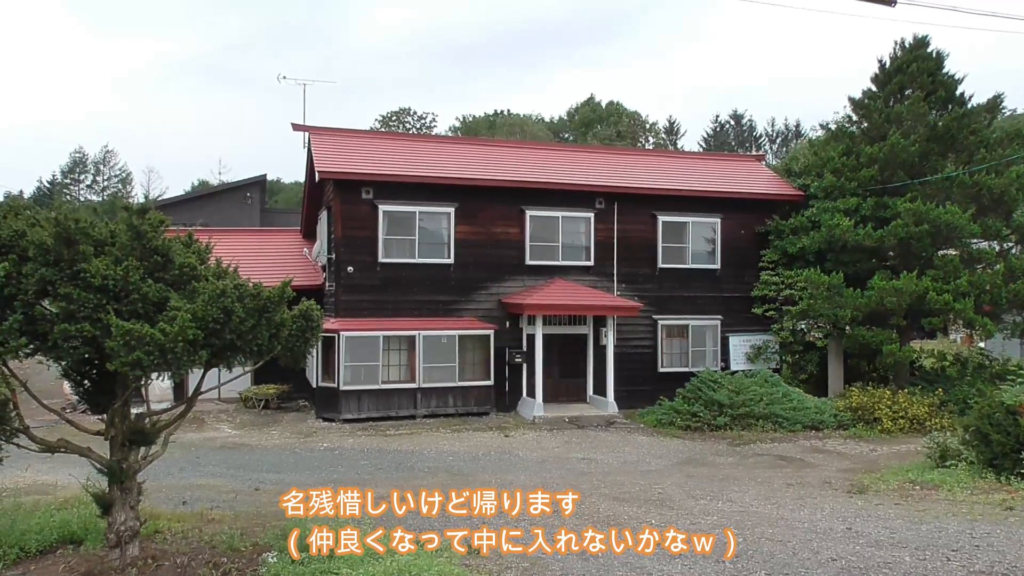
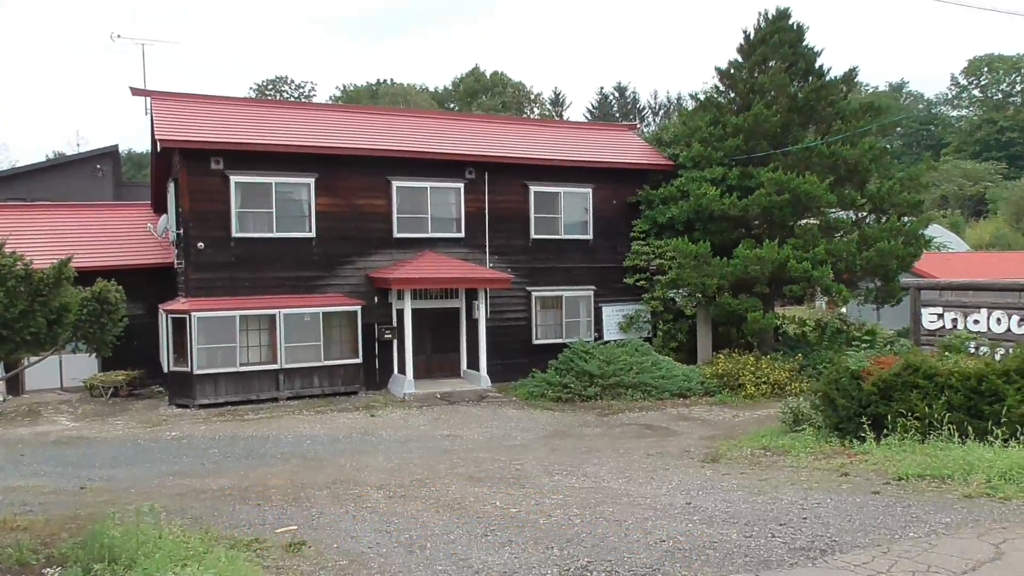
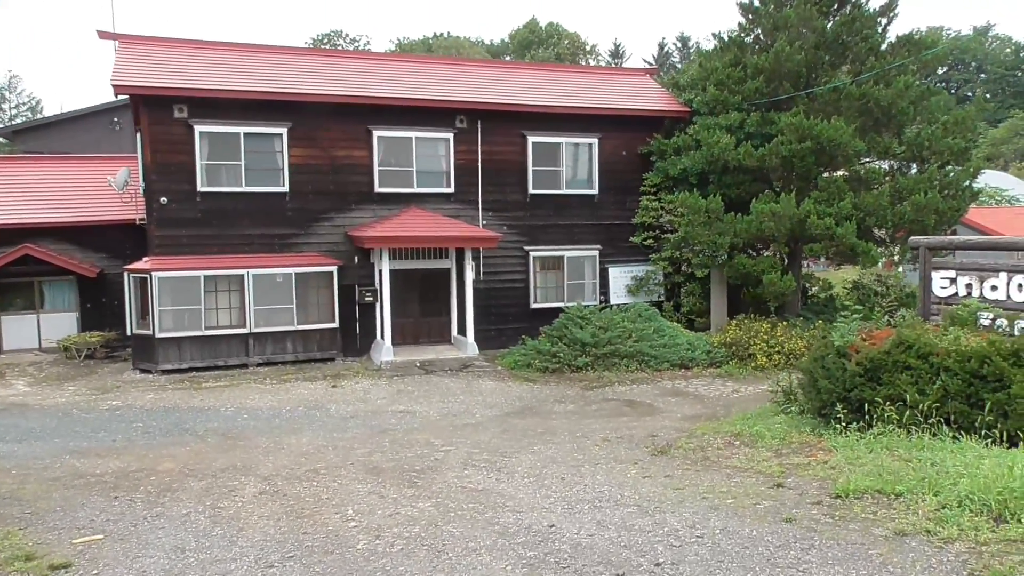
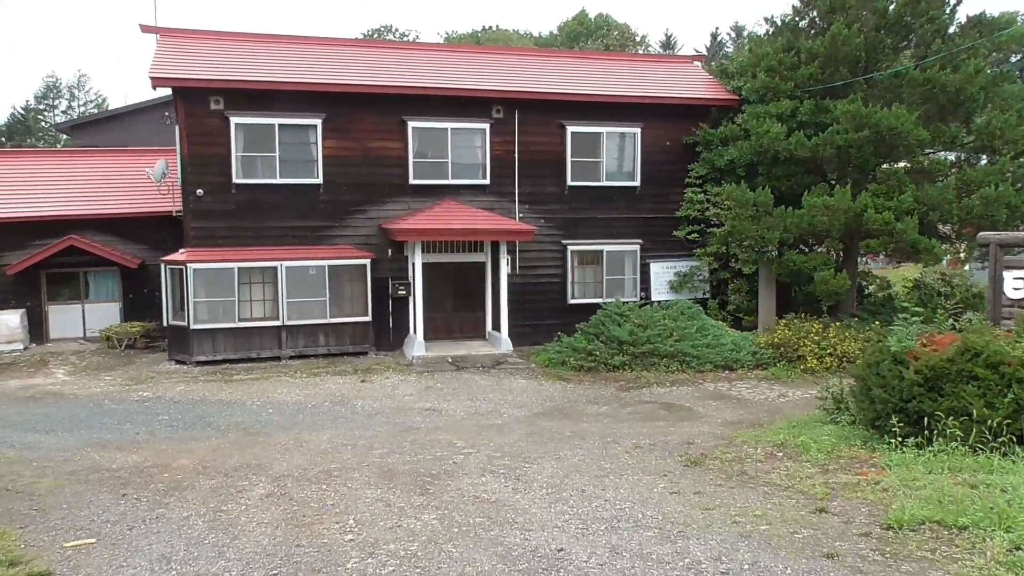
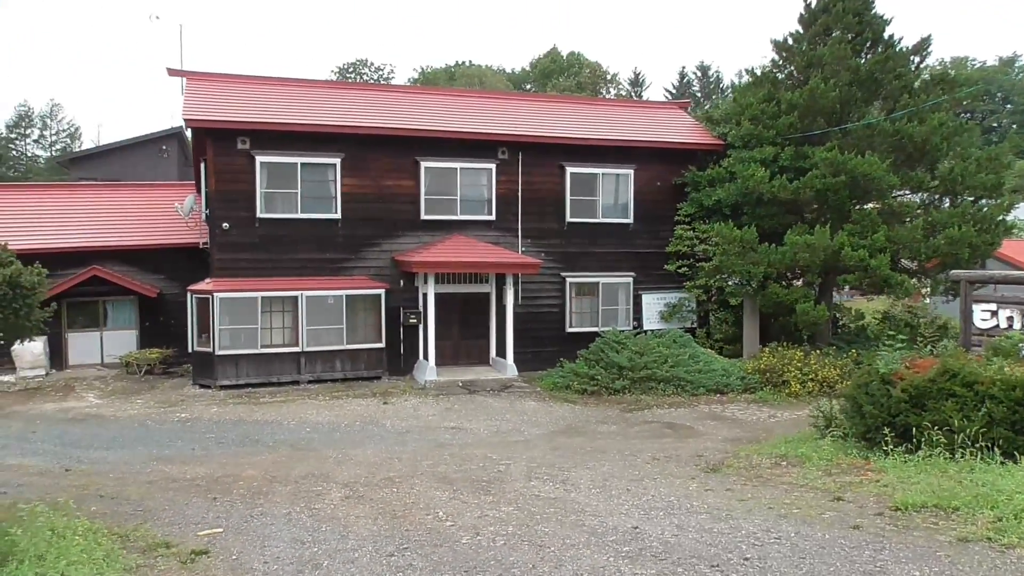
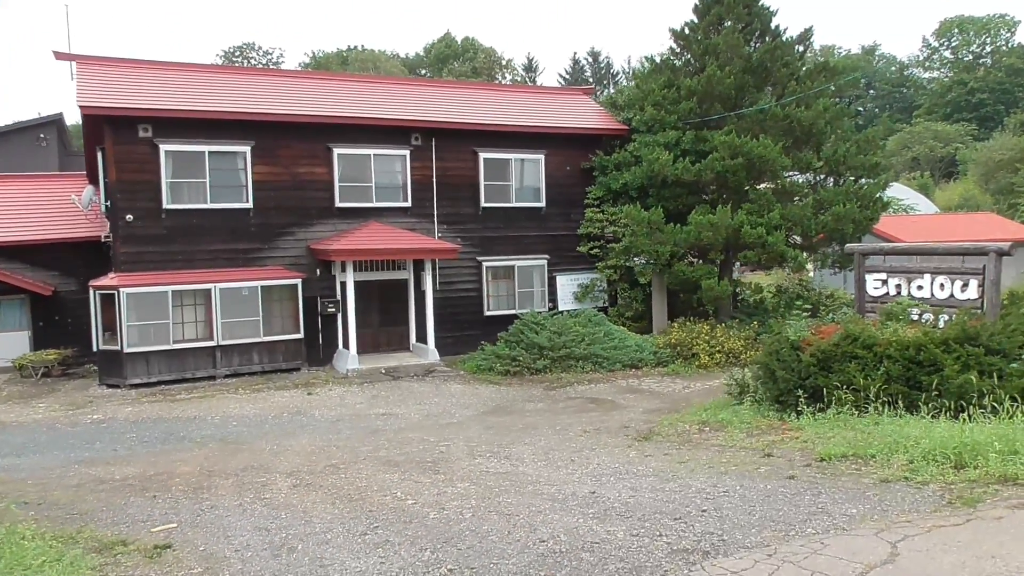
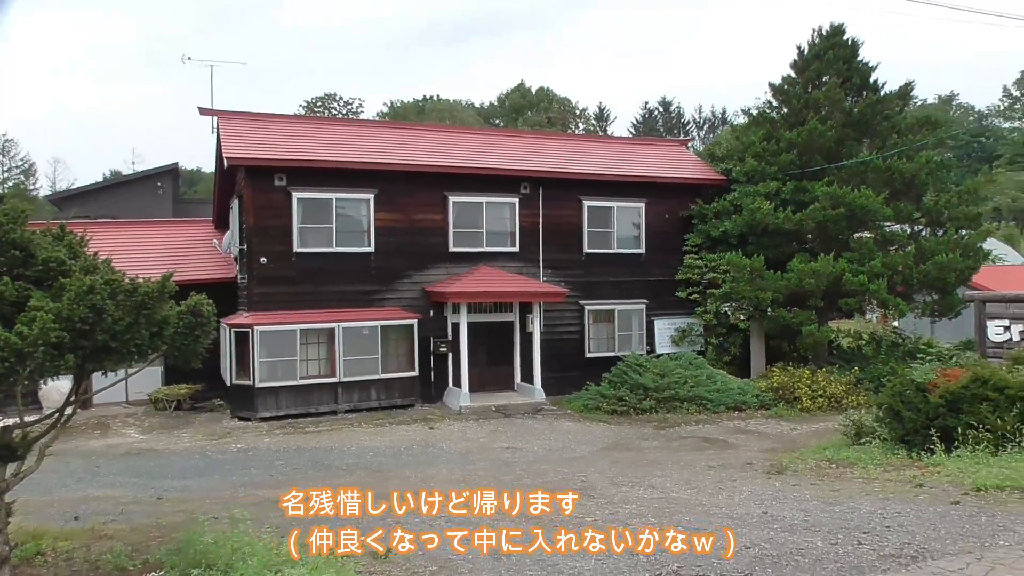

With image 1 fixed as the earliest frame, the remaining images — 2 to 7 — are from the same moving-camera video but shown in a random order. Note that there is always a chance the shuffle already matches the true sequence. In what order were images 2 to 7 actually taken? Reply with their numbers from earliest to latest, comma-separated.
7, 2, 6, 5, 3, 4
